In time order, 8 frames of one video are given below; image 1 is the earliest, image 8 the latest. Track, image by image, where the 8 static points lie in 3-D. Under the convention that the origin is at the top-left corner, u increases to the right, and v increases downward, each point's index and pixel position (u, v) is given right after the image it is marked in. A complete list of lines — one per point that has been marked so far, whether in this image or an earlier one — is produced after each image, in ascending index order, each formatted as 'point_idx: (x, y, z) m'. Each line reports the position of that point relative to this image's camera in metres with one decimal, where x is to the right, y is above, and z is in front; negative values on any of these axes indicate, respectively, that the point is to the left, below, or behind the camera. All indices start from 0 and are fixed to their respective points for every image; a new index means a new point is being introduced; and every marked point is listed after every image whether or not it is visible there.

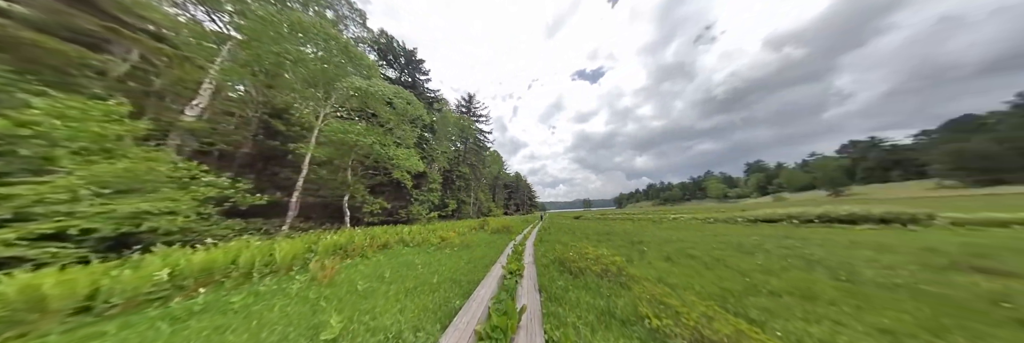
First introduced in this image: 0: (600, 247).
0: (+8.1, -6.9, +15.2) m
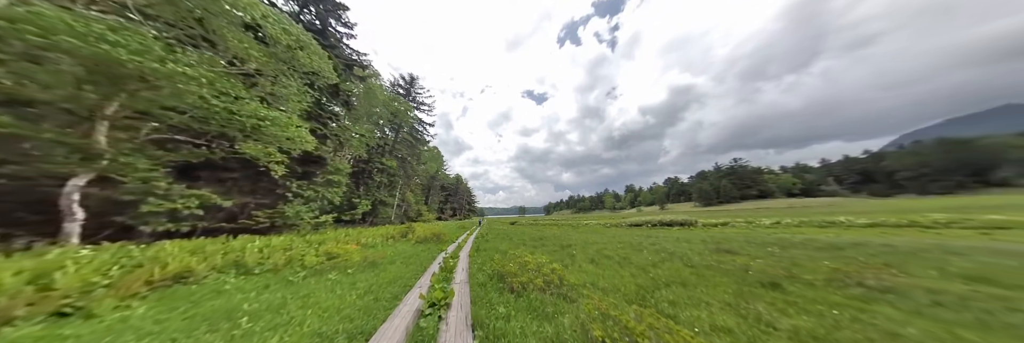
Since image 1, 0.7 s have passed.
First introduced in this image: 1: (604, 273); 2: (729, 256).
0: (+2.7, -7.4, +15.0) m
1: (+6.5, -6.8, +11.5) m
2: (+20.3, -7.9, +17.2) m
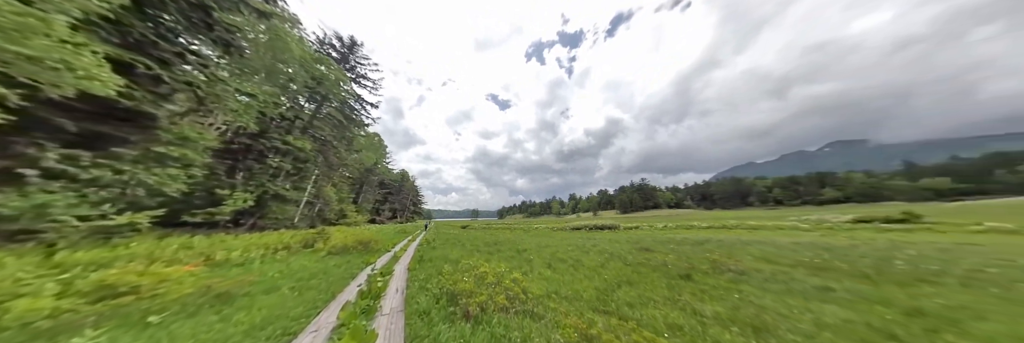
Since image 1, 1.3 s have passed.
0: (-0.9, -7.3, +13.6) m
1: (+3.7, -6.9, +11.2) m
2: (+15.5, -9.2, +20.1) m
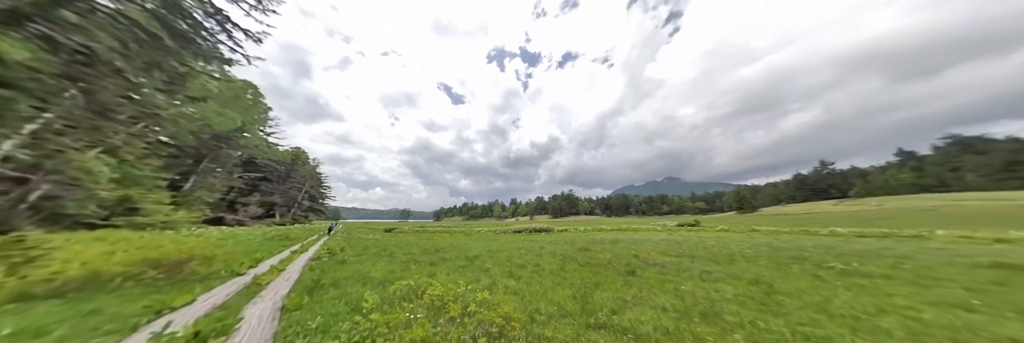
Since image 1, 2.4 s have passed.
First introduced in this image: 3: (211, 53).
0: (-3.6, -6.4, +10.3) m
1: (+1.6, -6.4, +9.5) m
2: (+9.6, -9.8, +21.7) m
3: (-24.9, +9.8, +14.5) m
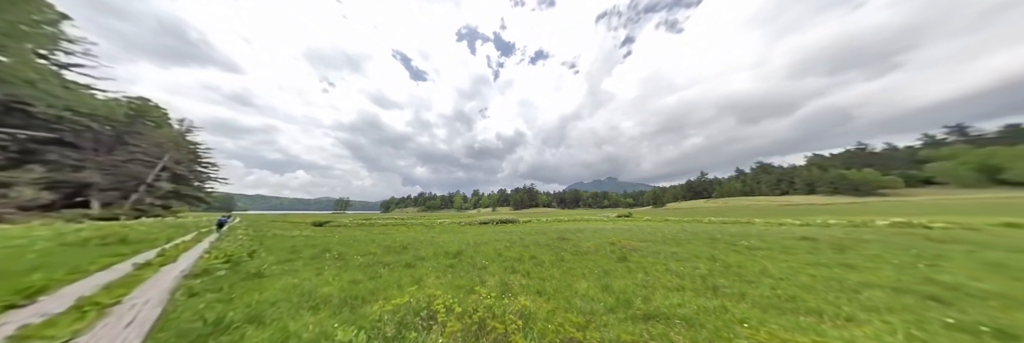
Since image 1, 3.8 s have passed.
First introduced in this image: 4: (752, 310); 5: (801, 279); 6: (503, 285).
0: (-2.8, -5.1, +7.9) m
1: (+2.4, -5.5, +8.4) m
2: (+7.0, -8.7, +22.2) m
3: (-23.5, +12.3, +6.2) m
4: (+10.1, -5.5, +7.4) m
5: (+17.2, -6.1, +10.4) m
6: (-0.5, -5.4, +8.3) m
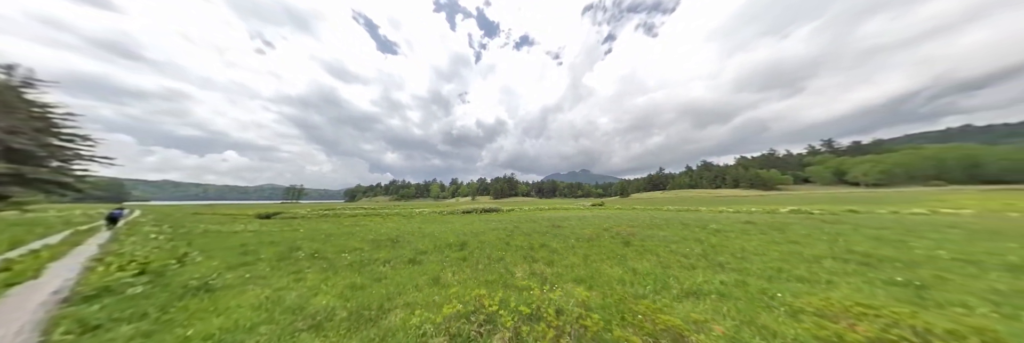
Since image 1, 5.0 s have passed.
0: (-1.2, -4.3, +6.7) m
1: (+3.8, -4.7, +8.0) m
2: (+6.4, -7.2, +22.5) m
3: (-21.0, +13.4, +1.3) m
4: (+11.6, -5.0, +8.2) m
5: (+18.1, -5.6, +12.1) m
6: (+0.9, -4.6, +7.5) m
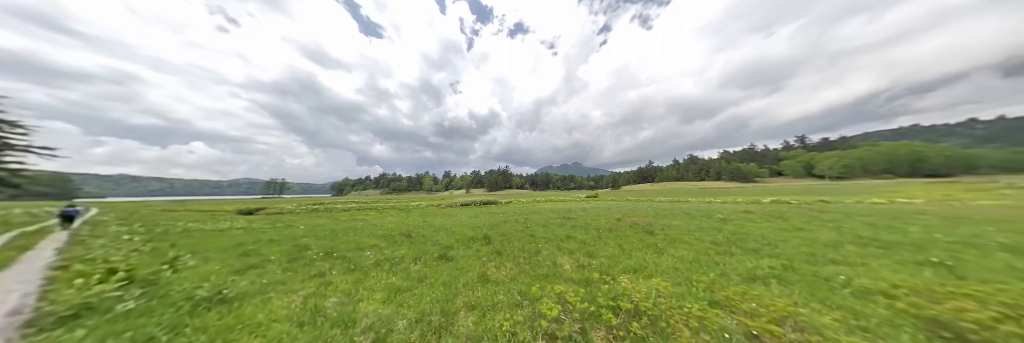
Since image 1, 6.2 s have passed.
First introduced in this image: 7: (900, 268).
0: (+0.9, -3.8, +6.1) m
1: (+5.9, -4.1, +7.6) m
2: (+7.7, -6.1, +22.3) m
3: (-18.5, +13.7, -1.0) m
4: (+13.6, -4.4, +8.2) m
5: (+20.0, -4.8, +12.5) m
6: (+3.0, -4.0, +7.0) m
7: (+17.1, -4.3, +7.7) m
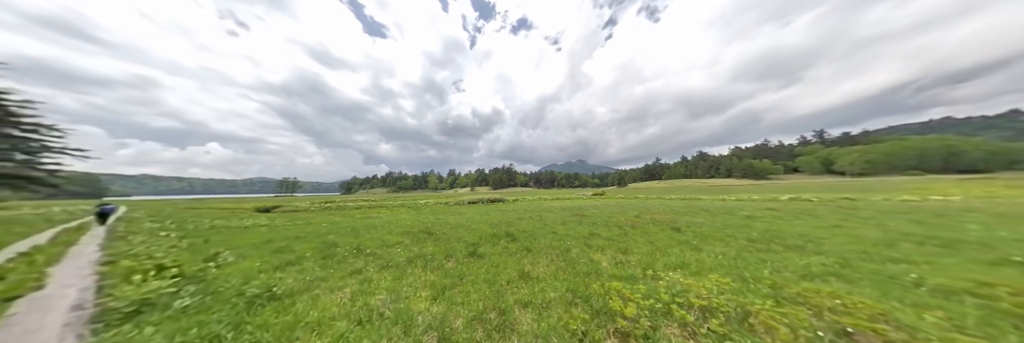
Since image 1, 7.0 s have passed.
0: (+2.4, -3.5, +5.8) m
1: (+7.4, -3.9, +7.2) m
2: (+9.5, -5.7, +21.9) m
3: (-17.3, +13.7, -1.0) m
4: (+15.1, -4.1, +7.7) m
5: (+21.6, -4.4, +11.8) m
6: (+4.5, -3.7, +6.7) m
7: (+18.6, -4.0, +7.1) m
